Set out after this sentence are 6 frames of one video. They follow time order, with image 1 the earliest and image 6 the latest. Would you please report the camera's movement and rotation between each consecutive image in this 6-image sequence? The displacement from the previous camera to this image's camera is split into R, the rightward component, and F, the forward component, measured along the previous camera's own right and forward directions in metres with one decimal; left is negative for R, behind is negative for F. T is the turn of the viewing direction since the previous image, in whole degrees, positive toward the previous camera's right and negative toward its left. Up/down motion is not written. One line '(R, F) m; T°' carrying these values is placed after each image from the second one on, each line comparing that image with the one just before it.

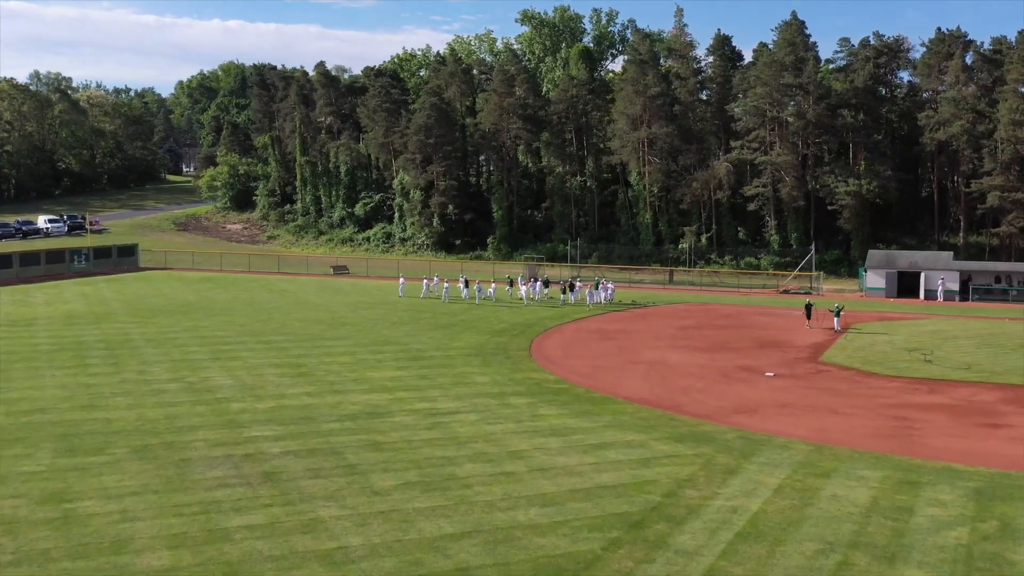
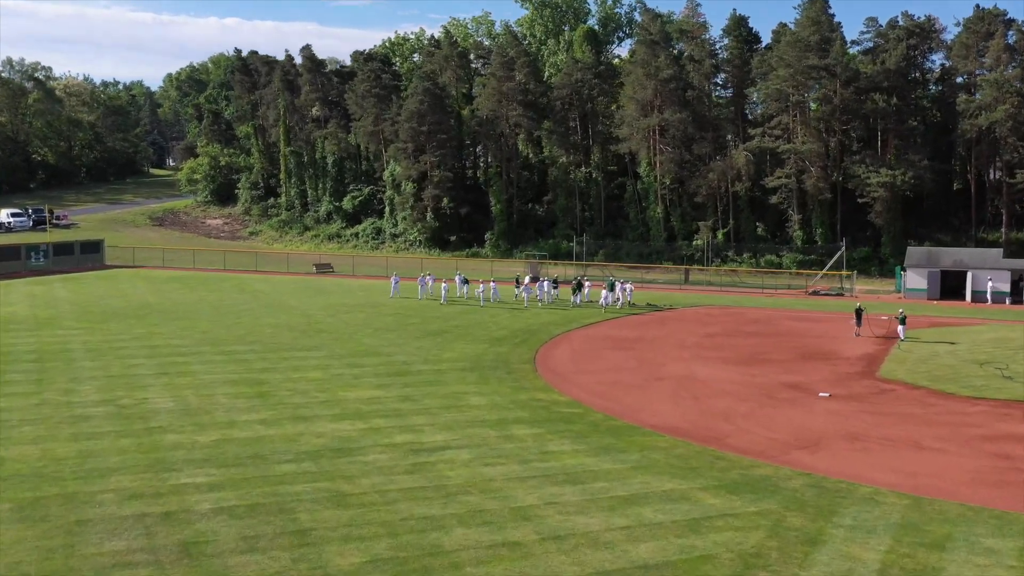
(-0.1, +5.9) m; 0°
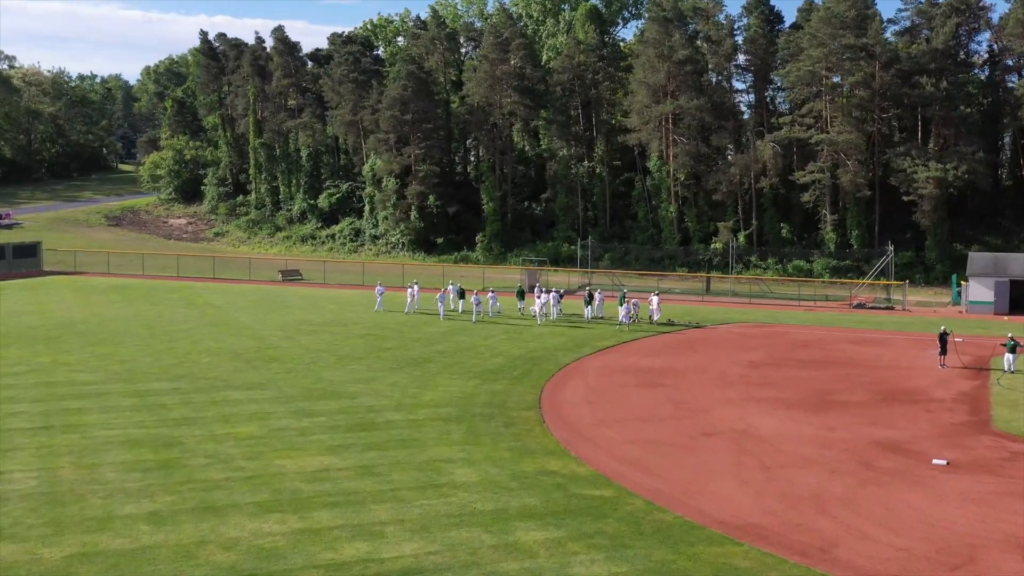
(-0.2, +7.8) m; 0°
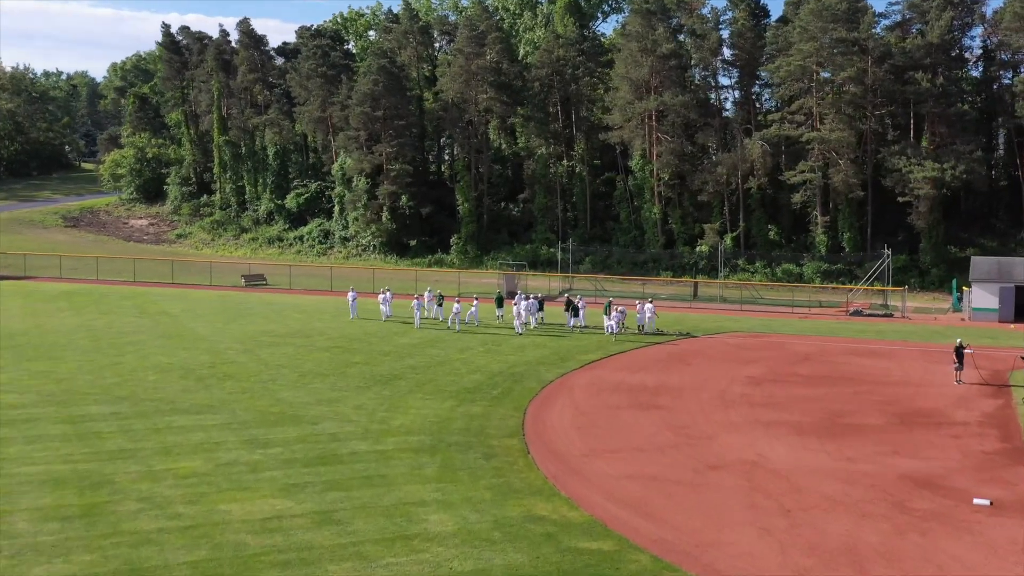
(-0.1, +2.8) m; +1°
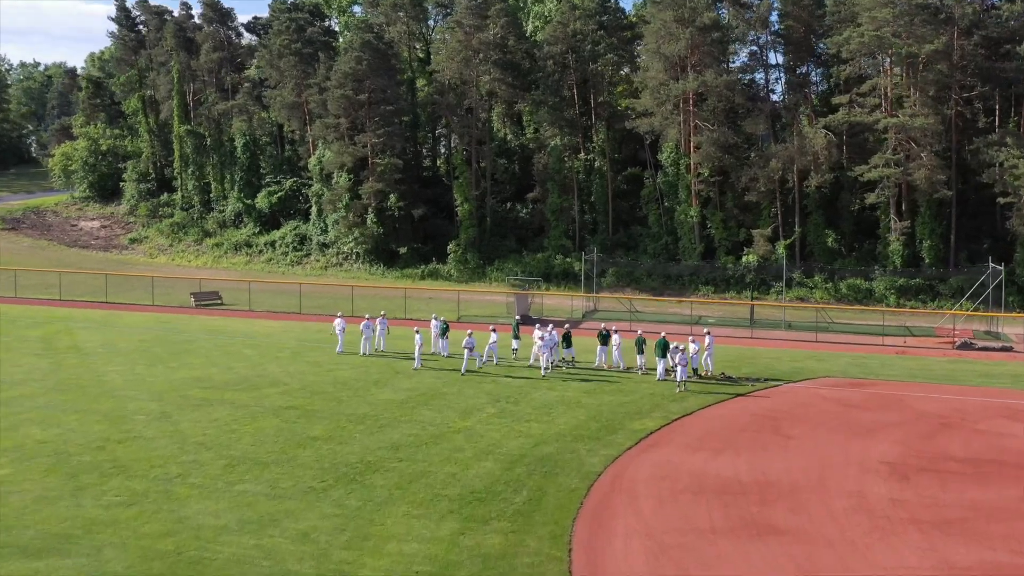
(-0.6, +9.6) m; 0°
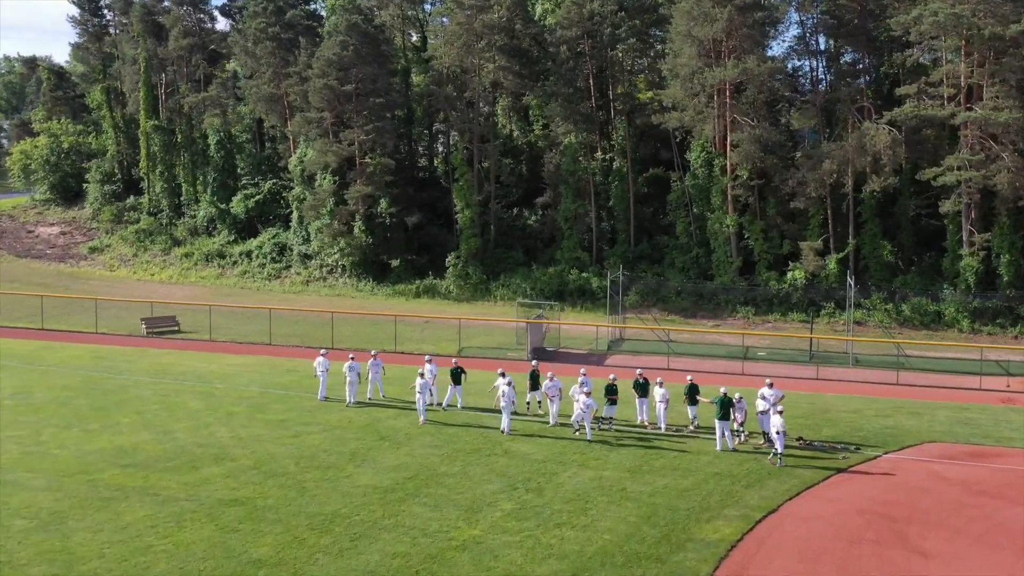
(-0.4, +6.5) m; 0°
